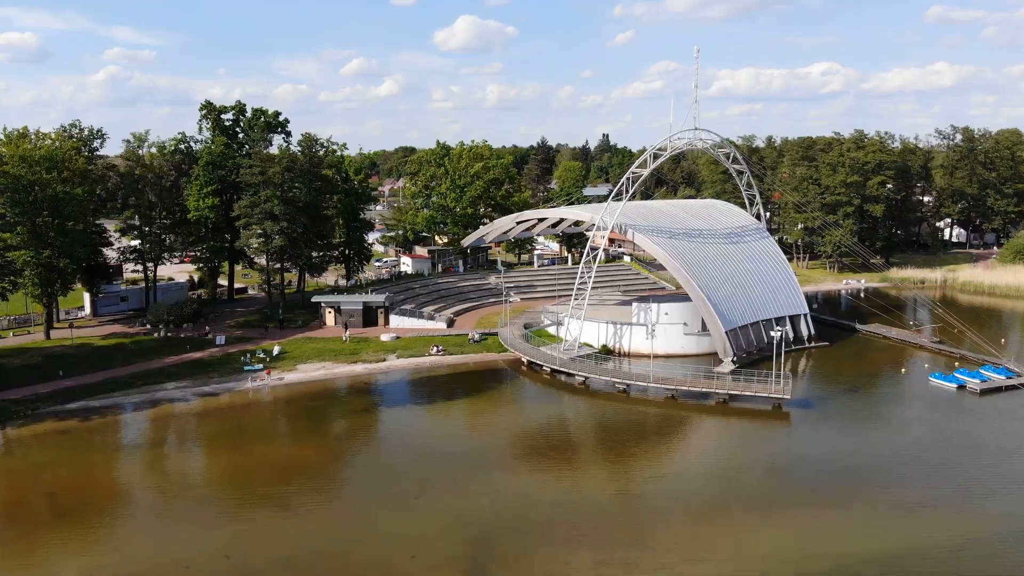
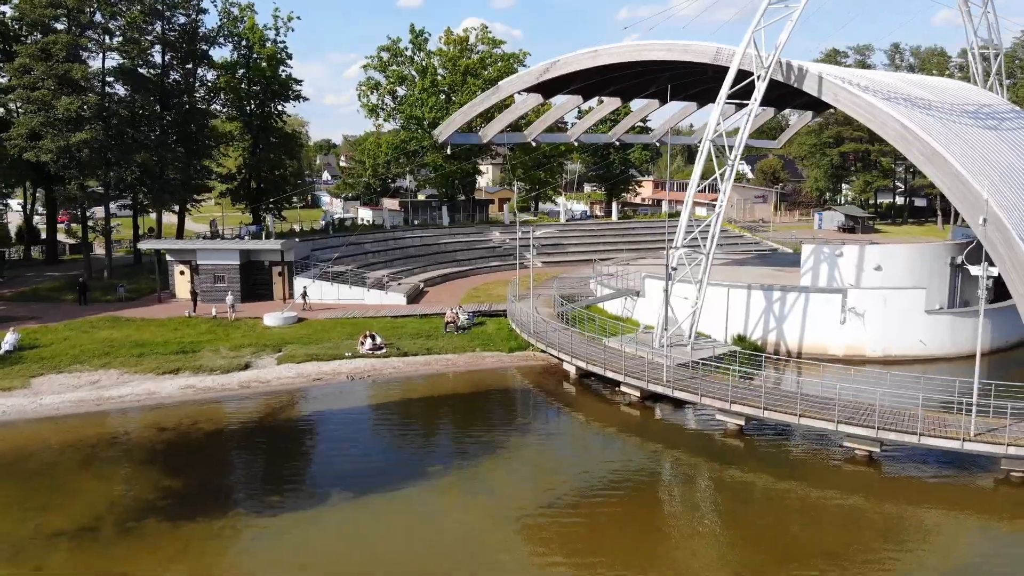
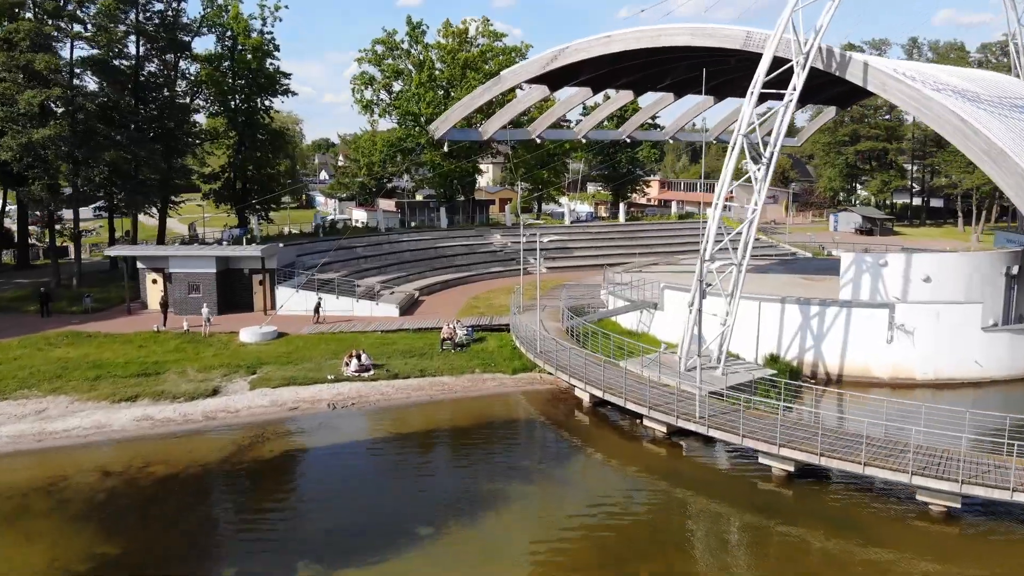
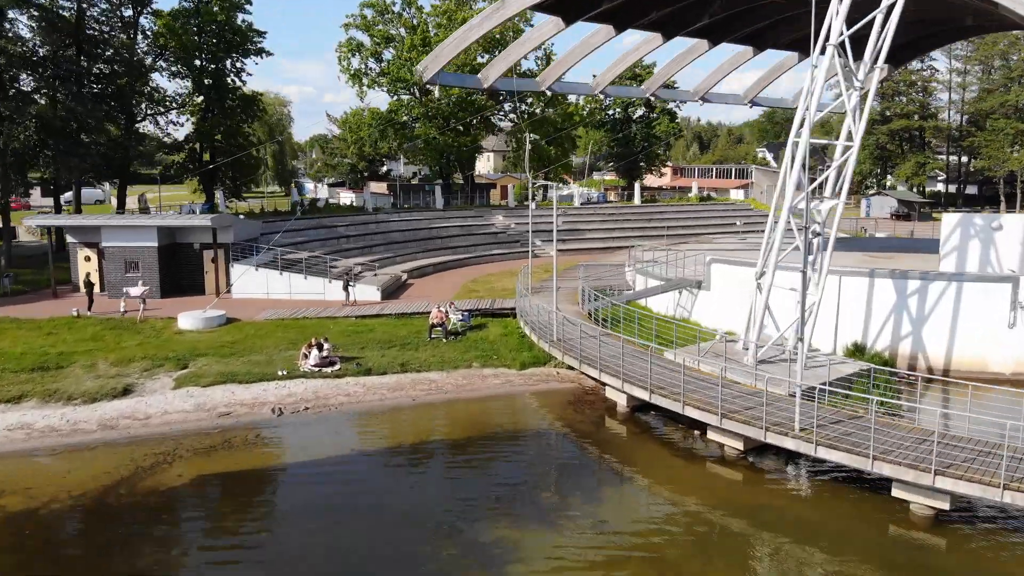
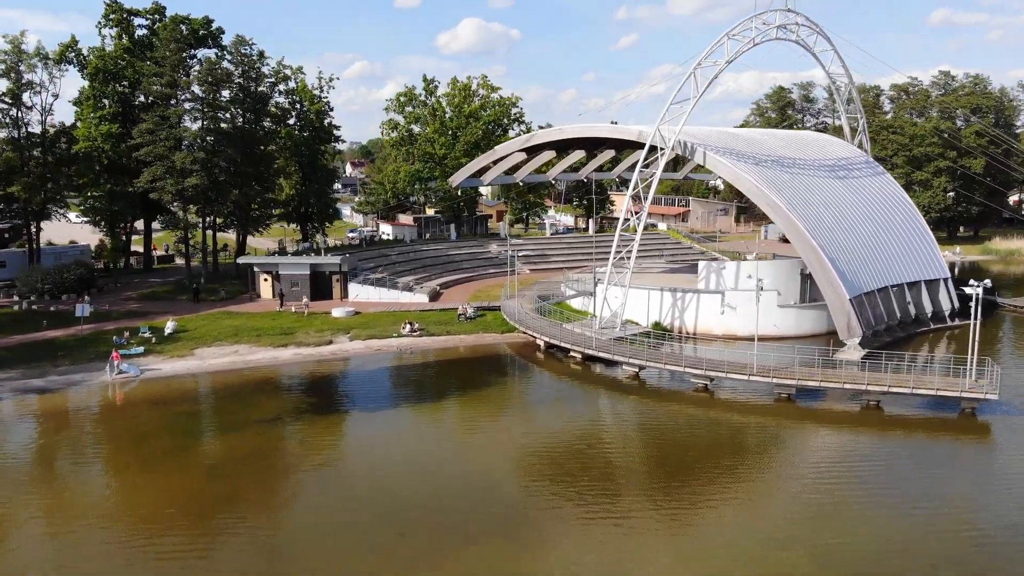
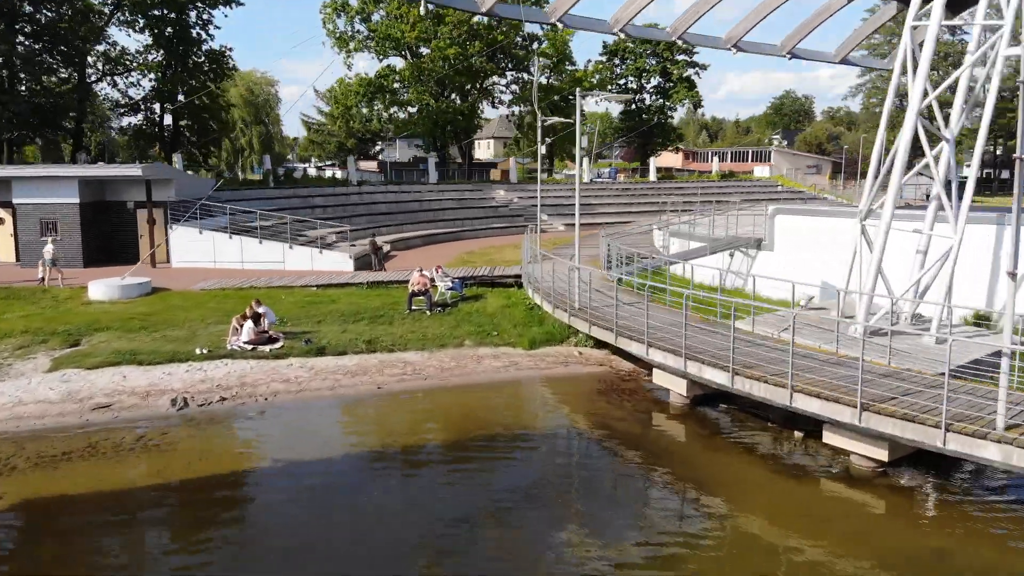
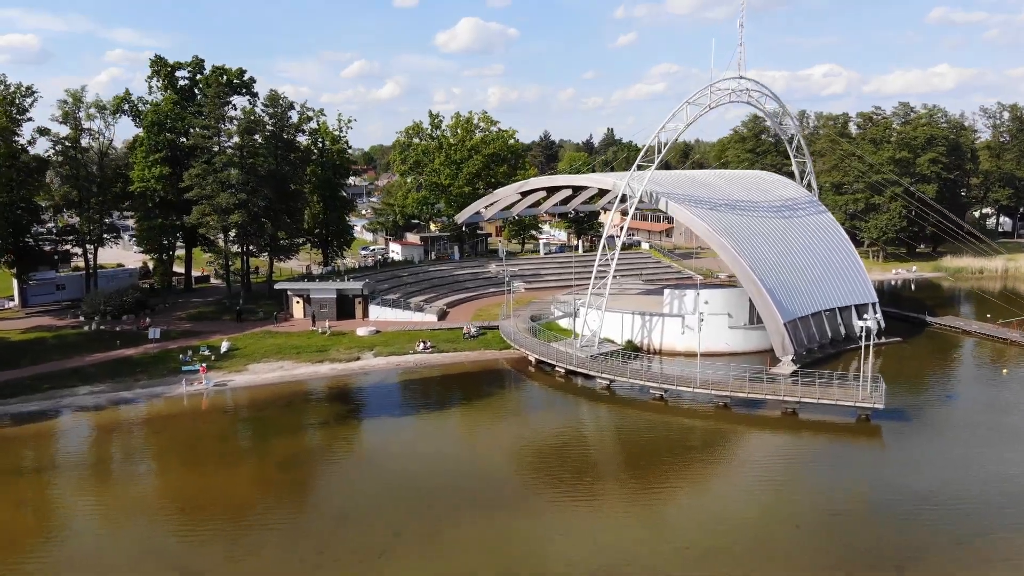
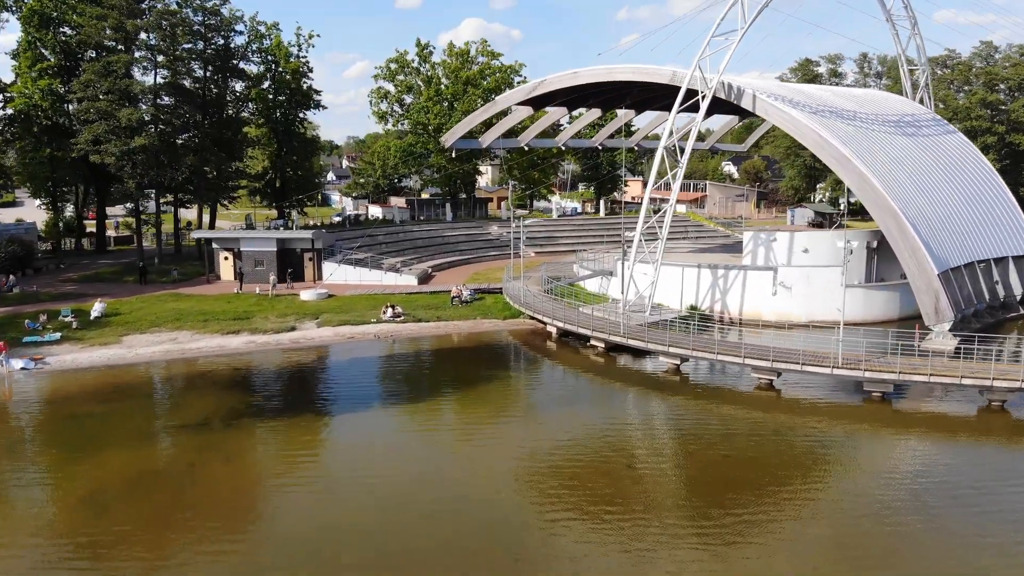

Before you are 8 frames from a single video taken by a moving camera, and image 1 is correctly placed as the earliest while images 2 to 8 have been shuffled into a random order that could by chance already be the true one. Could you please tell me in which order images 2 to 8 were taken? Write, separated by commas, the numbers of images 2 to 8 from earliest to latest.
7, 5, 8, 2, 3, 4, 6
